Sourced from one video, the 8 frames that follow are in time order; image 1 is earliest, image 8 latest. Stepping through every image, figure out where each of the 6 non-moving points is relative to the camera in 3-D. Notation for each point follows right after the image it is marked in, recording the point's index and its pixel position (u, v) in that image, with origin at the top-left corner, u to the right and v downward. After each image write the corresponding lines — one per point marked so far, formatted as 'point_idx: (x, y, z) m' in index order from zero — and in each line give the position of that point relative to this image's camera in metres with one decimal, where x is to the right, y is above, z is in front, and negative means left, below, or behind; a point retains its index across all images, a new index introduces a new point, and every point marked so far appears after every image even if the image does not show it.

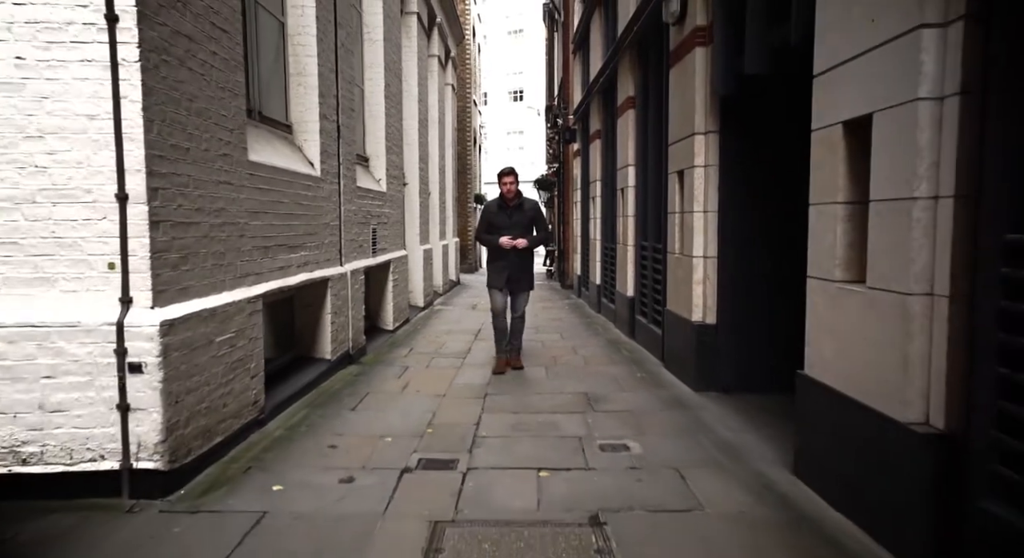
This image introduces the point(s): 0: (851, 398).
0: (+1.6, -0.6, +3.2) m
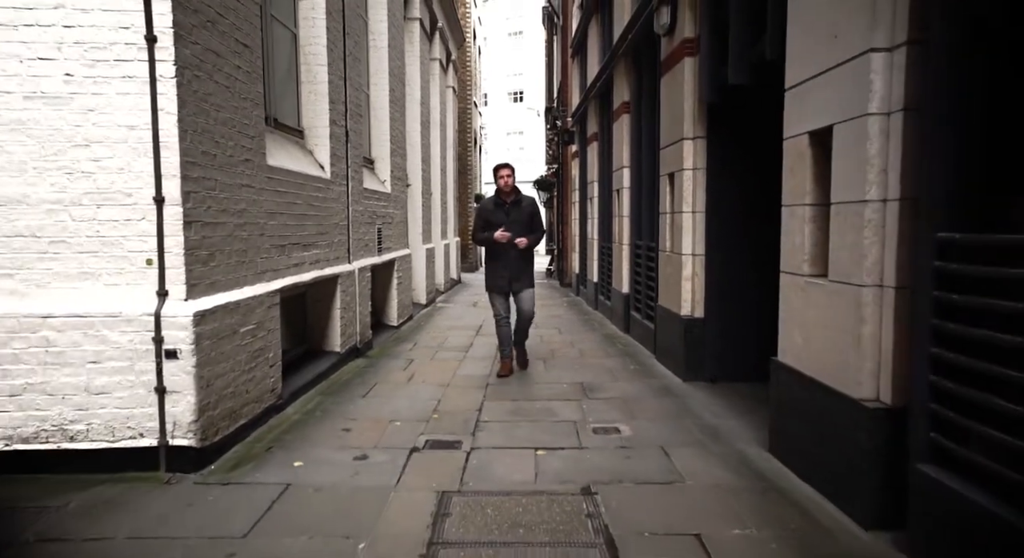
0: (+1.6, -0.5, +3.6) m
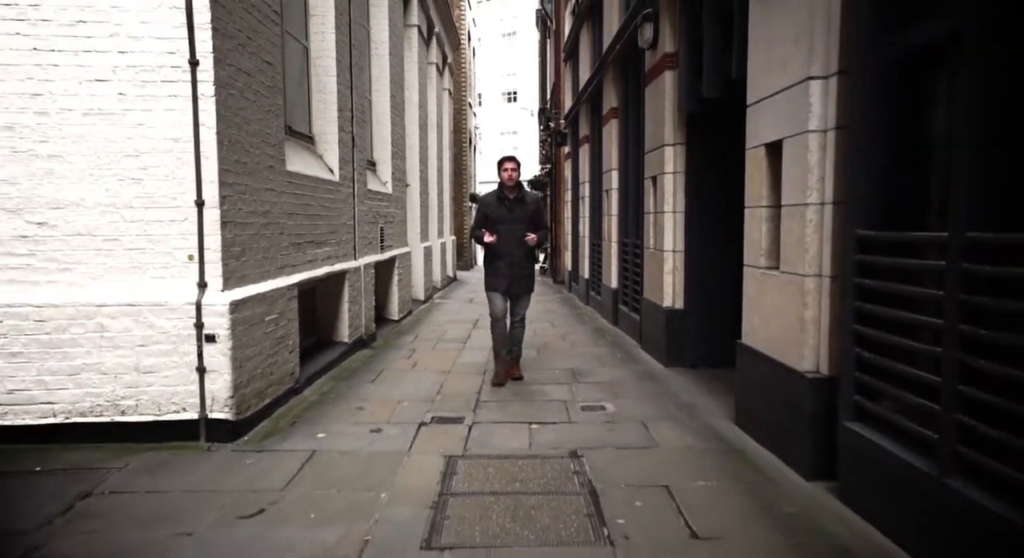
0: (+1.6, -0.5, +4.1) m
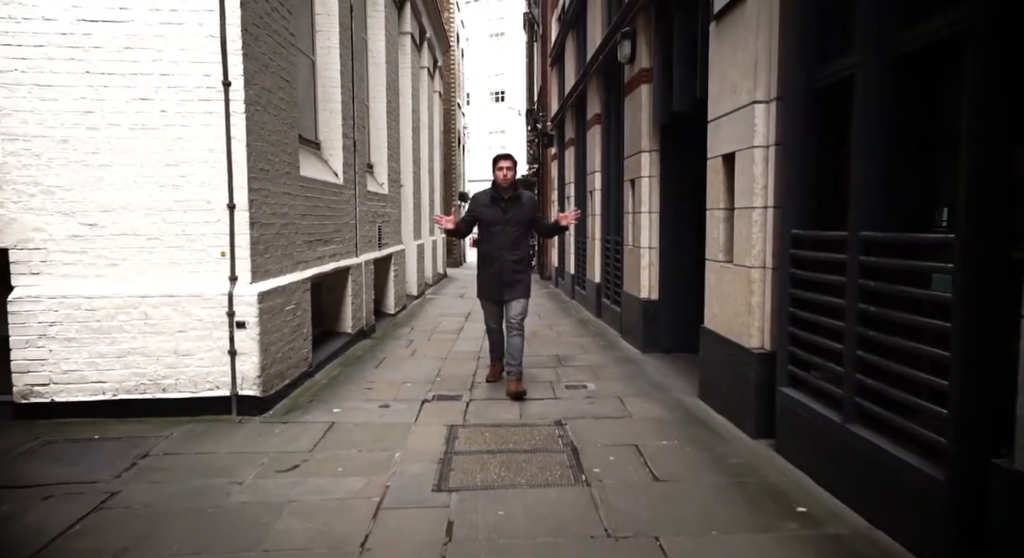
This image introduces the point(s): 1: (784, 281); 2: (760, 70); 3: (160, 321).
0: (+1.6, -0.4, +4.8) m
1: (+1.7, 0.0, +4.1) m
2: (+1.6, +1.4, +4.3) m
3: (-2.6, -0.3, +4.9) m
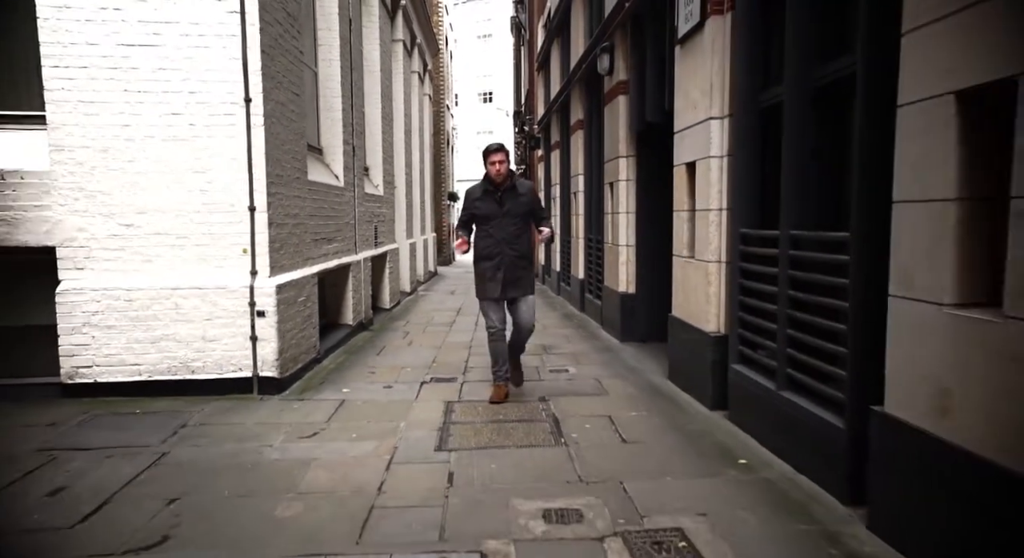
0: (+1.5, -0.4, +5.5) m
1: (+1.6, 0.0, +4.8) m
2: (+1.5, +1.4, +5.0) m
3: (-2.6, -0.3, +5.5) m
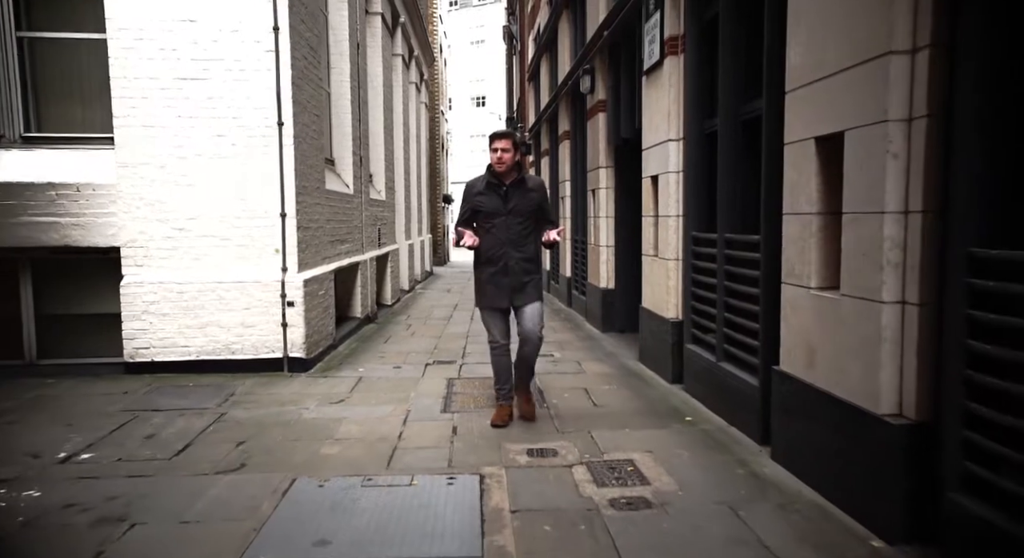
0: (+1.4, -0.3, +6.6) m
1: (+1.5, +0.1, +5.8) m
2: (+1.5, +1.5, +6.1) m
3: (-2.7, -0.2, +6.5) m
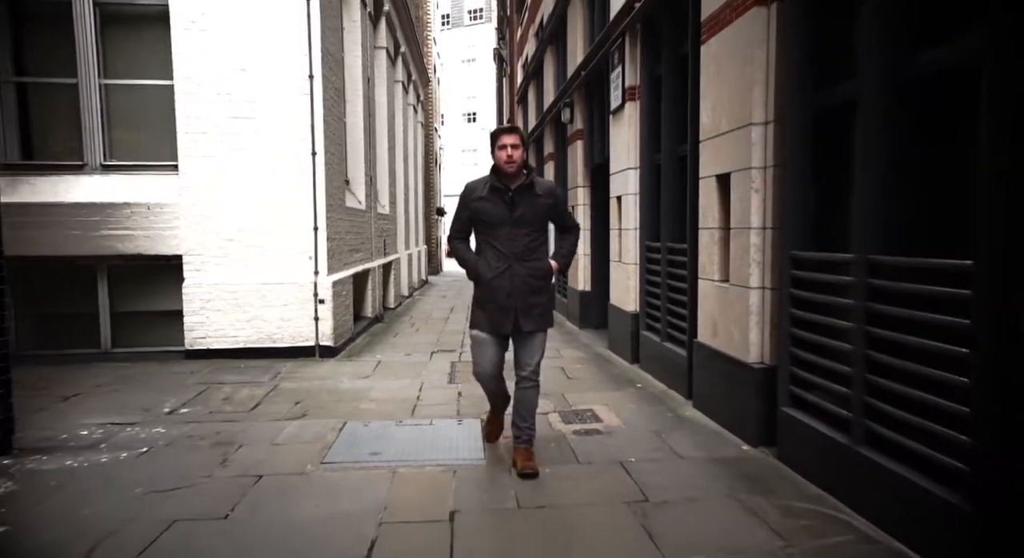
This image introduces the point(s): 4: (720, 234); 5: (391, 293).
0: (+1.3, -0.3, +8.0) m
1: (+1.4, +0.1, +7.3) m
2: (+1.4, +1.5, +7.6) m
3: (-2.8, -0.2, +7.9) m
4: (+1.6, +0.3, +5.0) m
5: (-2.6, -0.3, +14.1) m
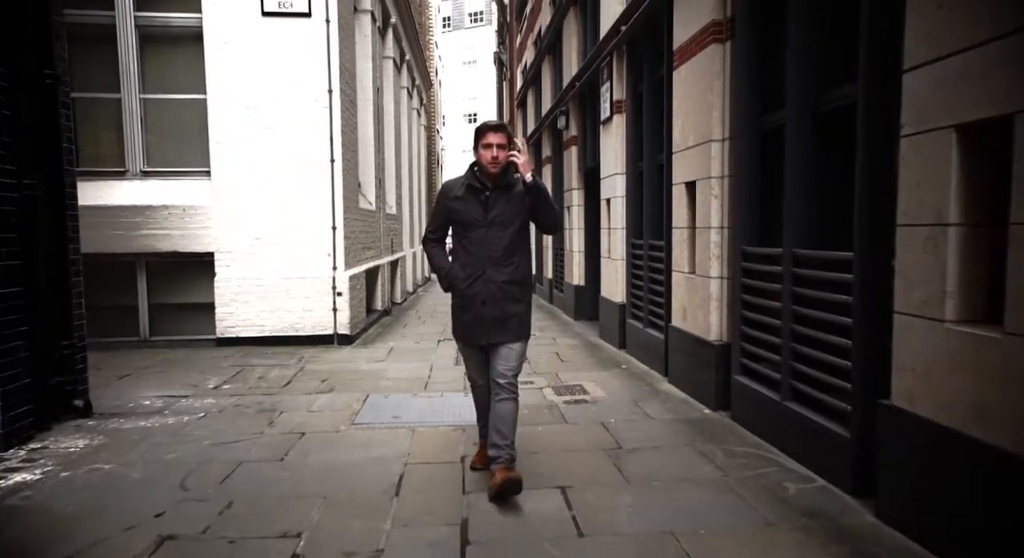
0: (+1.3, -0.3, +8.9) m
1: (+1.4, +0.2, +8.2) m
2: (+1.3, +1.5, +8.4) m
3: (-2.8, -0.2, +8.7) m
4: (+1.5, +0.4, +5.8) m
5: (-2.6, -0.2, +15.0) m
